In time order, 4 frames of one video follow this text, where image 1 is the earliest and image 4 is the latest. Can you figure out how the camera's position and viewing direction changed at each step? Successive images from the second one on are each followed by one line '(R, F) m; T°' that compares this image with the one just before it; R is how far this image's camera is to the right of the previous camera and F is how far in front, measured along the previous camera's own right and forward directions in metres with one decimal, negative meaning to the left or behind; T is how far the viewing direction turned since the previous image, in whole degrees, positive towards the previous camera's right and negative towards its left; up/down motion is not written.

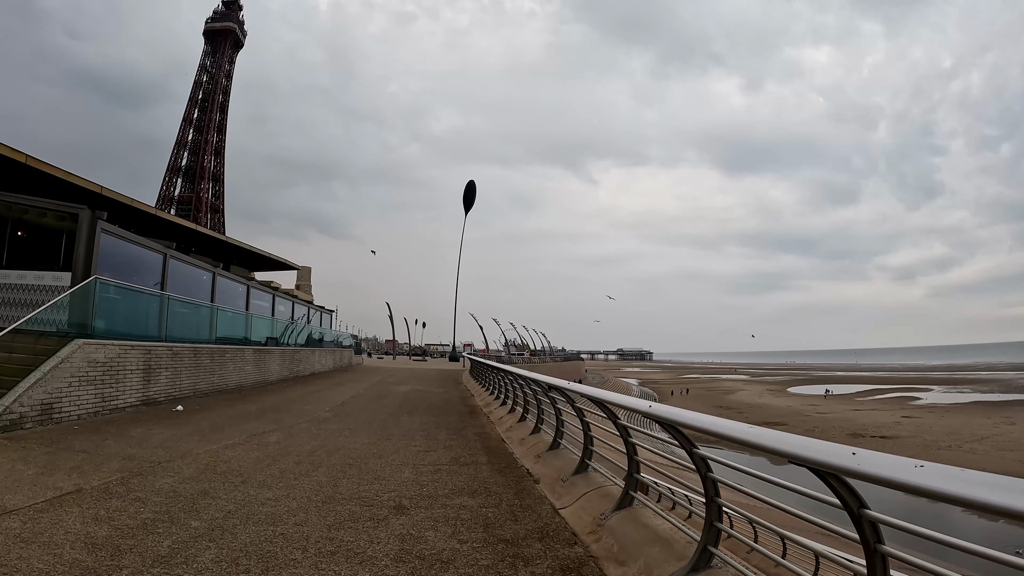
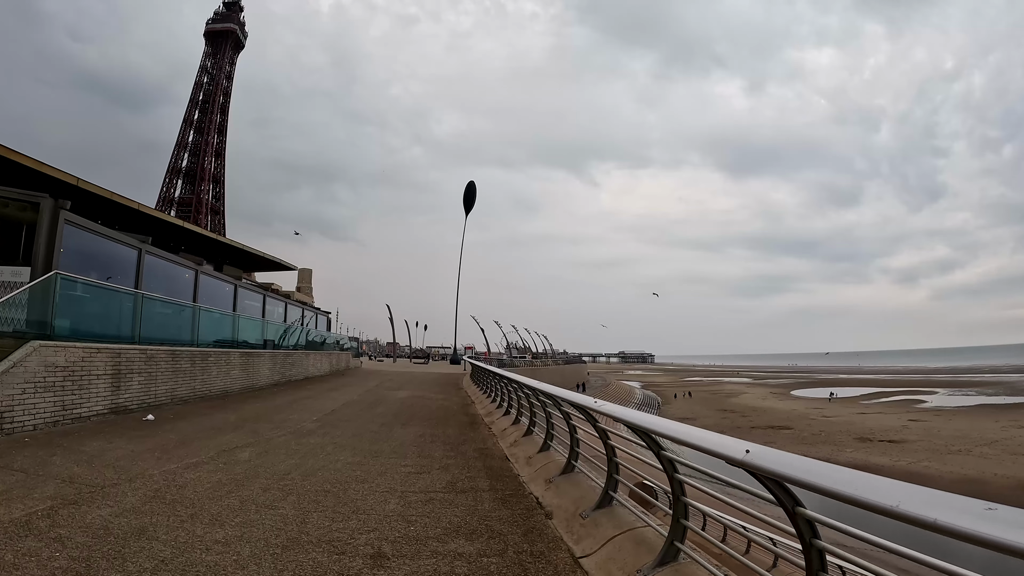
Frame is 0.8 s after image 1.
(-0.1, +1.0) m; 0°
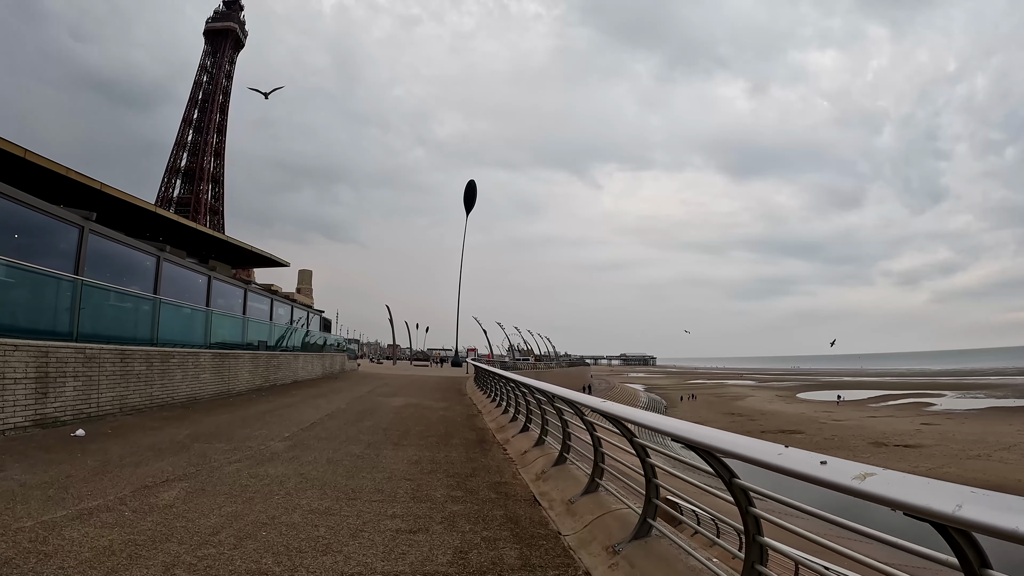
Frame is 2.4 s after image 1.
(-0.3, +1.9) m; 0°
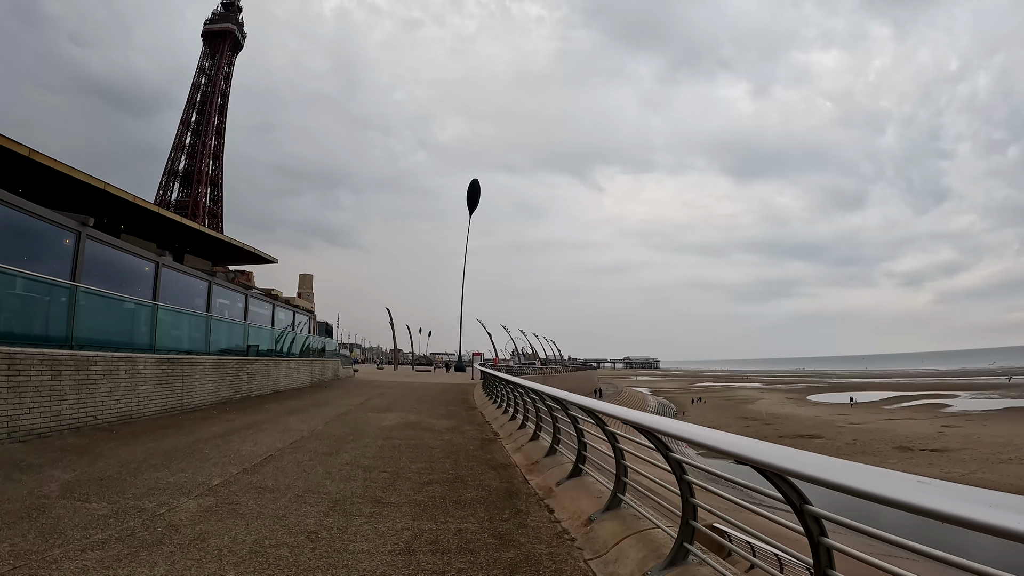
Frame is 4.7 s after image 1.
(-0.4, +2.7) m; 0°
